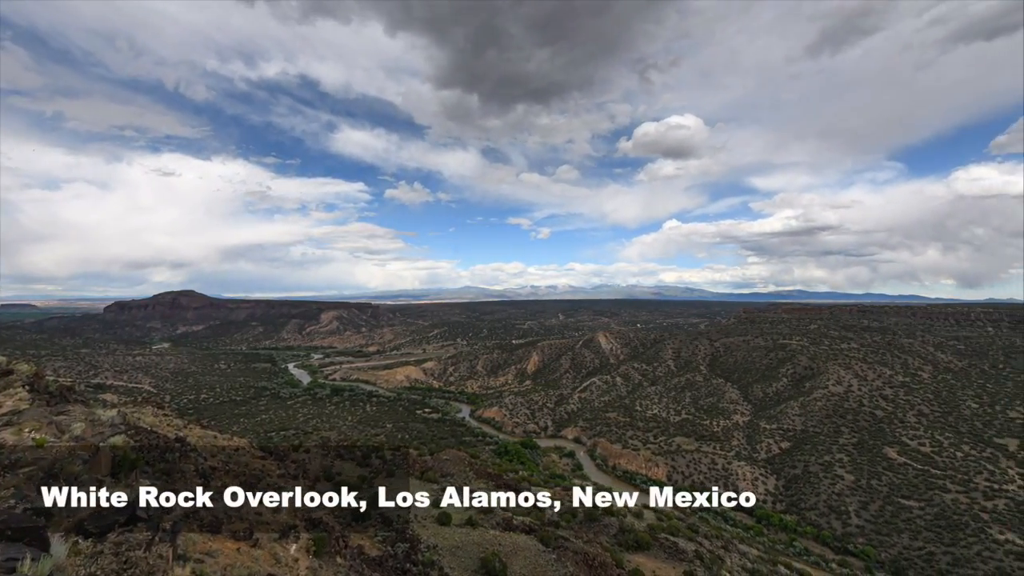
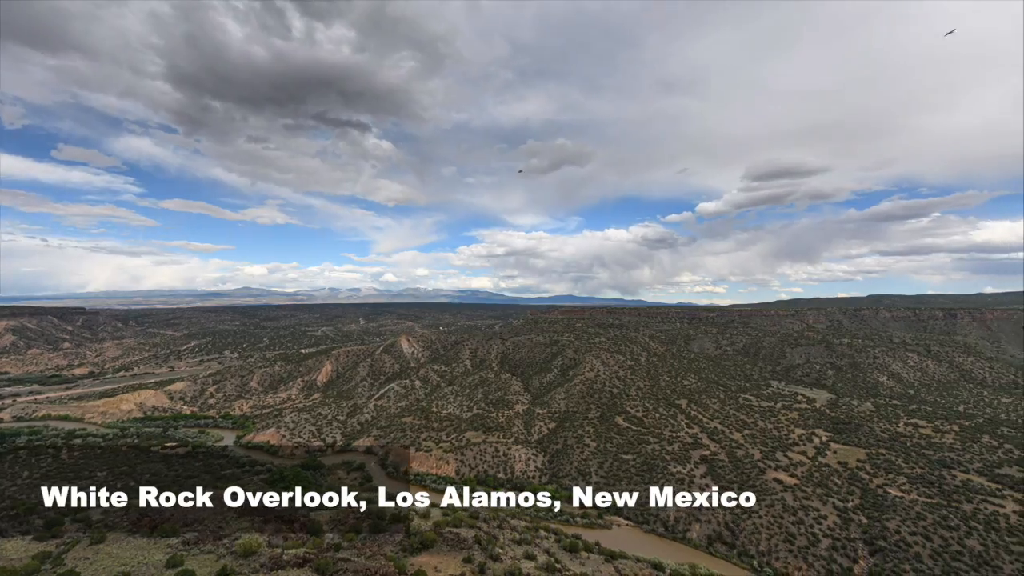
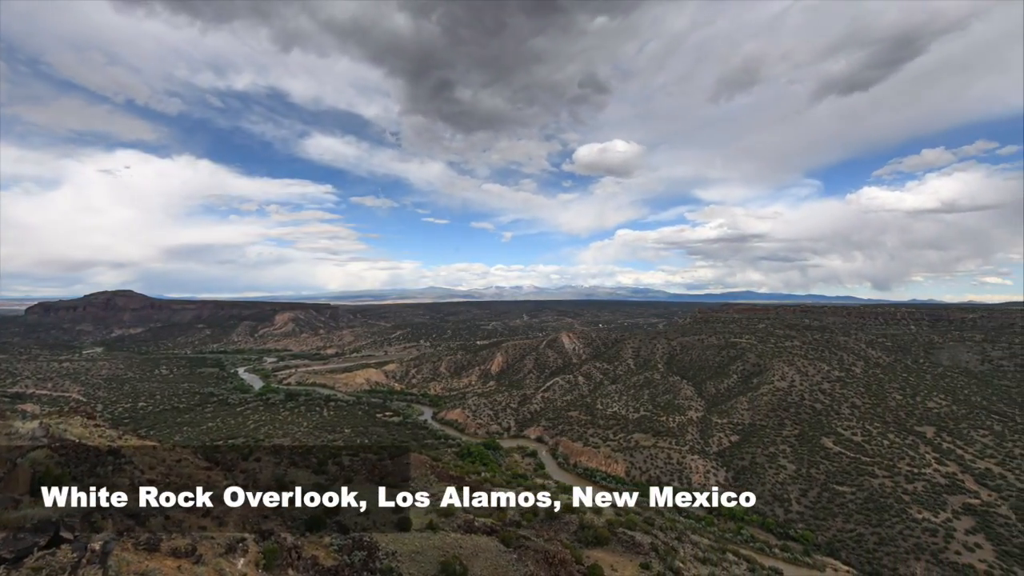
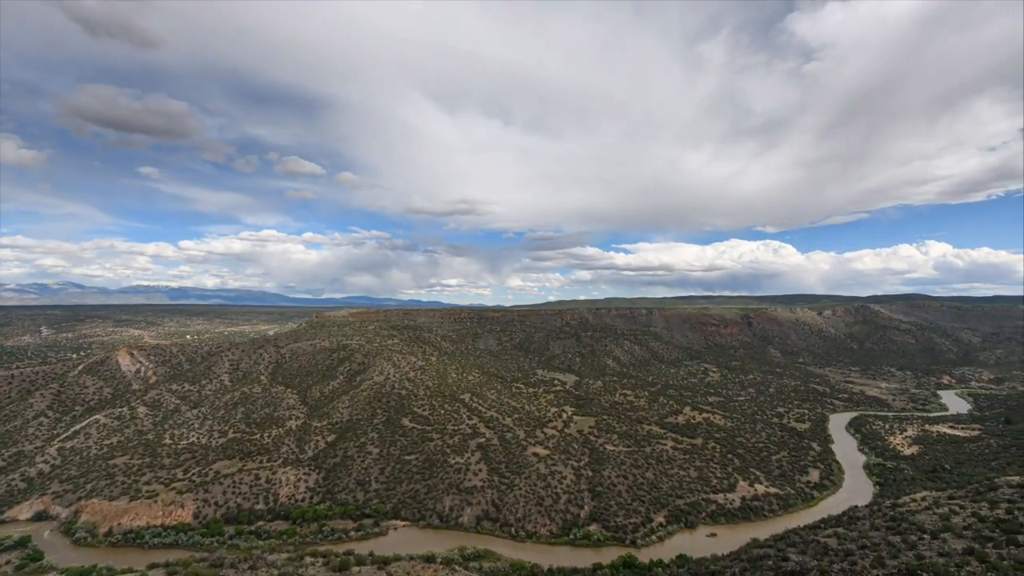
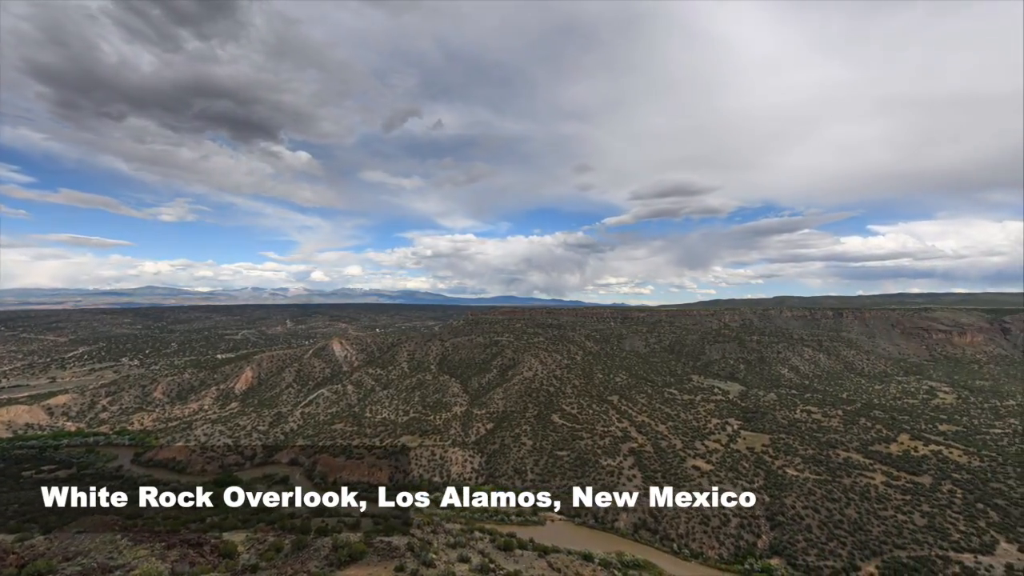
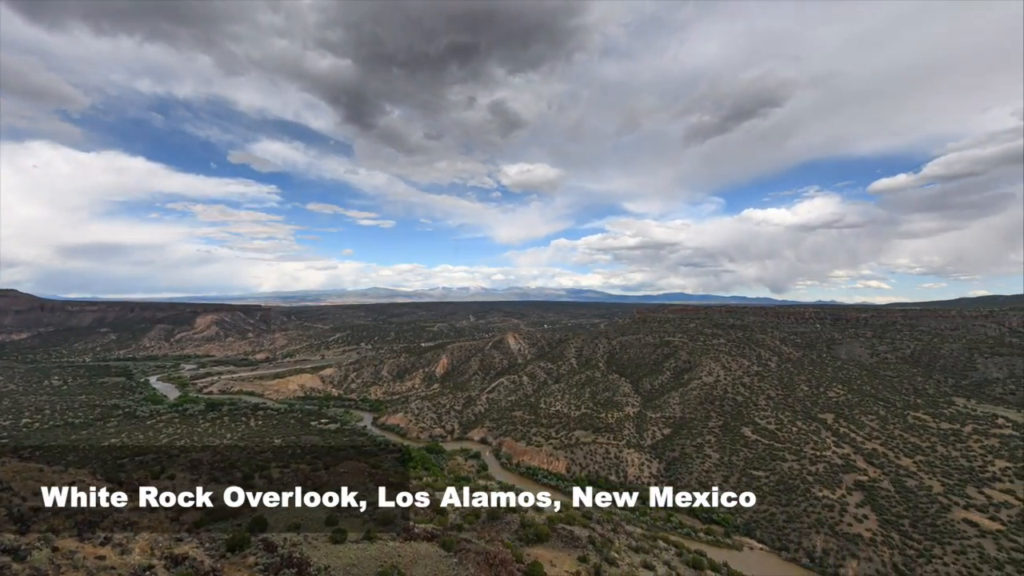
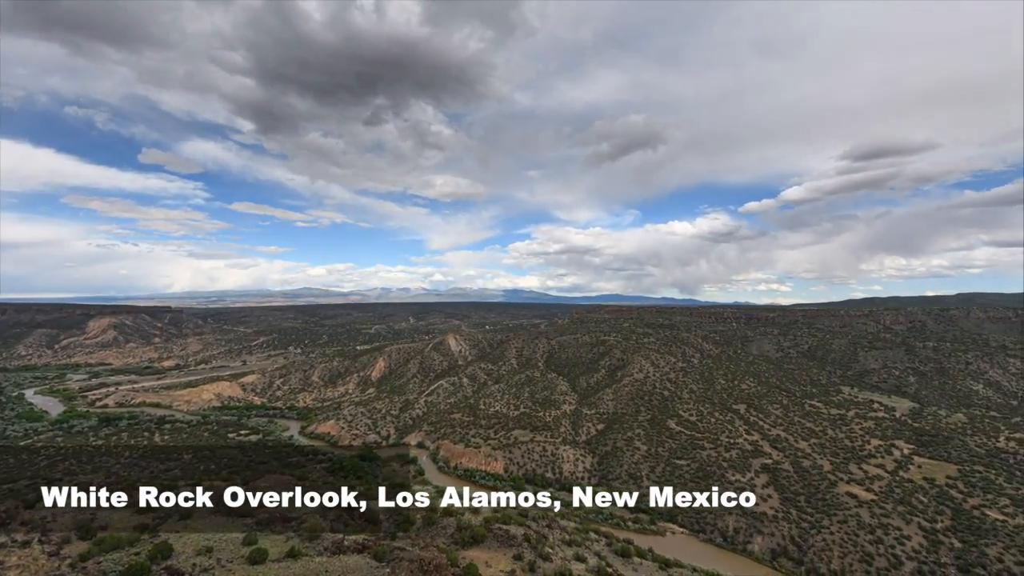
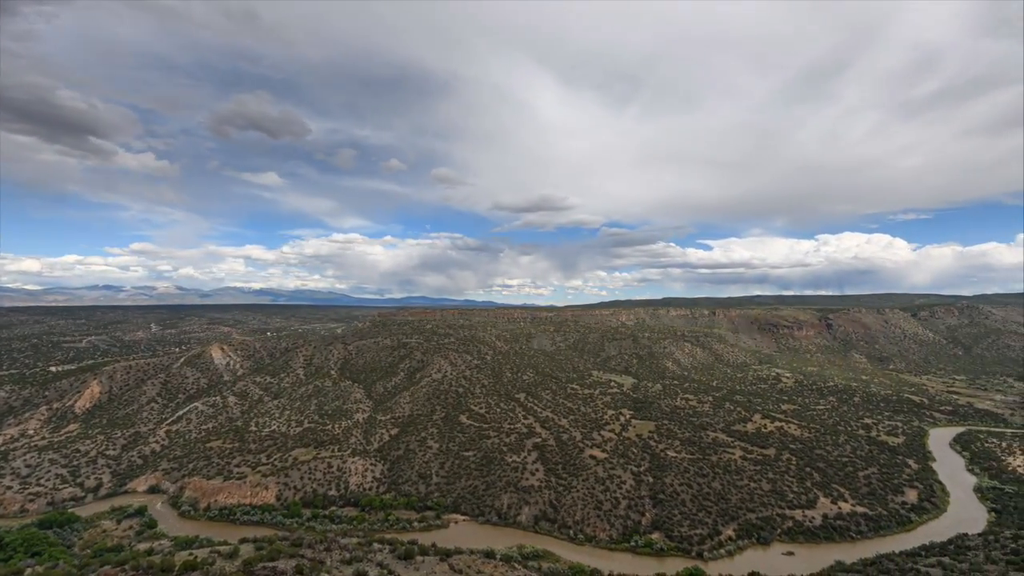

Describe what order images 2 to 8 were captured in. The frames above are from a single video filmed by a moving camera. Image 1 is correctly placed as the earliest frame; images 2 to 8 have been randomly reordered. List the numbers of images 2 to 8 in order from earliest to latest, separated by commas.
3, 6, 7, 2, 5, 8, 4
